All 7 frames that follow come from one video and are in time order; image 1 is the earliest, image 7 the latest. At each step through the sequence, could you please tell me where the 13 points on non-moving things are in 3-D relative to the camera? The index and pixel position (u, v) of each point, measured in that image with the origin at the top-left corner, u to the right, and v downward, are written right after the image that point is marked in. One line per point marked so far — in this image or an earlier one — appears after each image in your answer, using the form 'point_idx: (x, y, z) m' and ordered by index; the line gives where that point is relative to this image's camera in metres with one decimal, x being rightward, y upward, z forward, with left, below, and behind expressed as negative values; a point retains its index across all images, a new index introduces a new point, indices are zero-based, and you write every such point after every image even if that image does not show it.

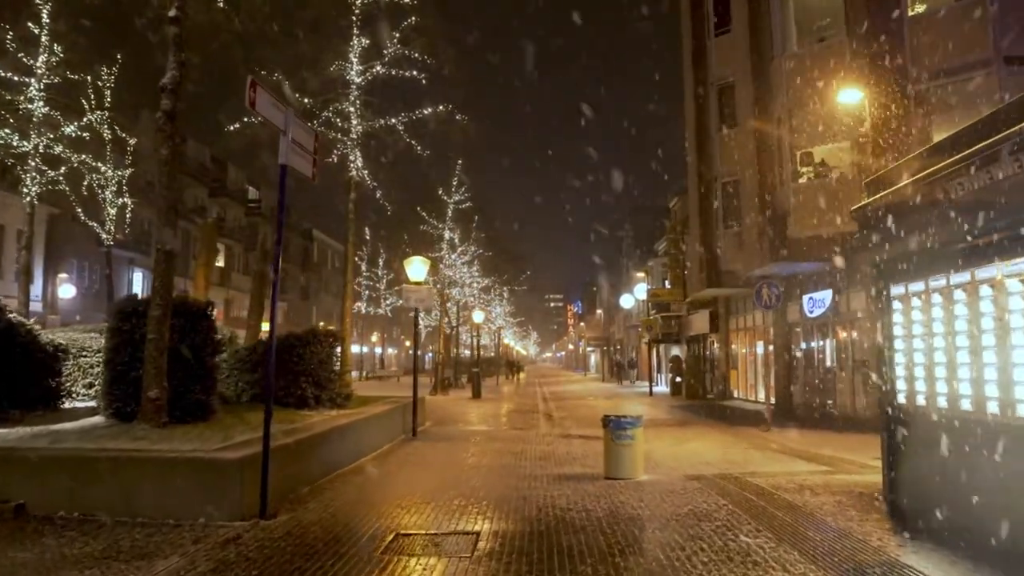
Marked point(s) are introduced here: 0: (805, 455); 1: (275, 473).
0: (+4.7, -2.7, +13.0) m
1: (-2.6, -2.1, +9.1) m
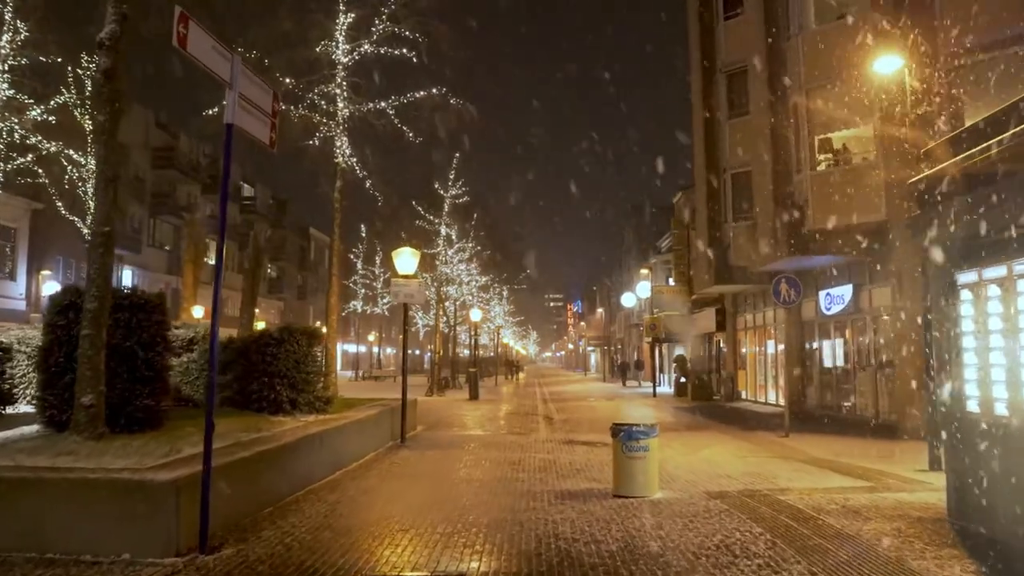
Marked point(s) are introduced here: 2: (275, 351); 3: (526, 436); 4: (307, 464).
0: (+4.7, -2.6, +11.6) m
1: (-2.7, -1.9, +7.7) m
2: (-3.9, -1.0, +13.2) m
3: (+0.3, -3.3, +17.9) m
4: (-2.6, -2.2, +10.3) m
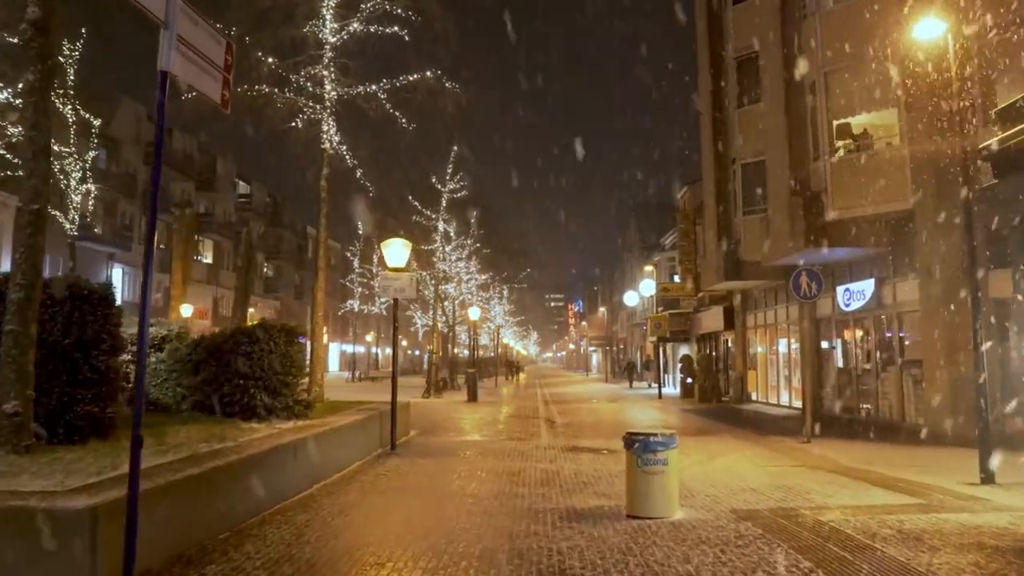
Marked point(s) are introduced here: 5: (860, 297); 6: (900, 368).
0: (+4.6, -2.4, +10.4) m
1: (-2.7, -1.8, +6.5) m
2: (-3.9, -0.9, +12.0) m
3: (+0.3, -3.1, +16.7) m
4: (-2.6, -2.1, +9.0) m
5: (+8.1, -0.2, +19.0) m
6: (+8.3, -1.7, +17.5) m
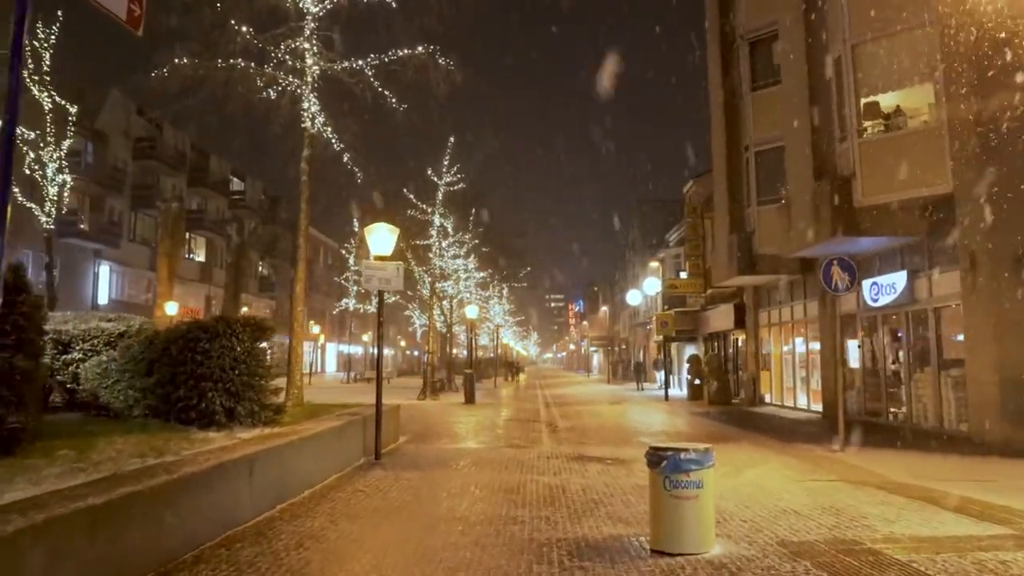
0: (+4.6, -2.3, +8.8) m
1: (-2.7, -1.7, +4.9) m
2: (-3.9, -0.8, +10.4) m
3: (+0.3, -3.0, +15.1) m
4: (-2.6, -1.9, +7.5) m
5: (+8.1, -0.1, +17.4) m
6: (+8.3, -1.6, +15.9) m
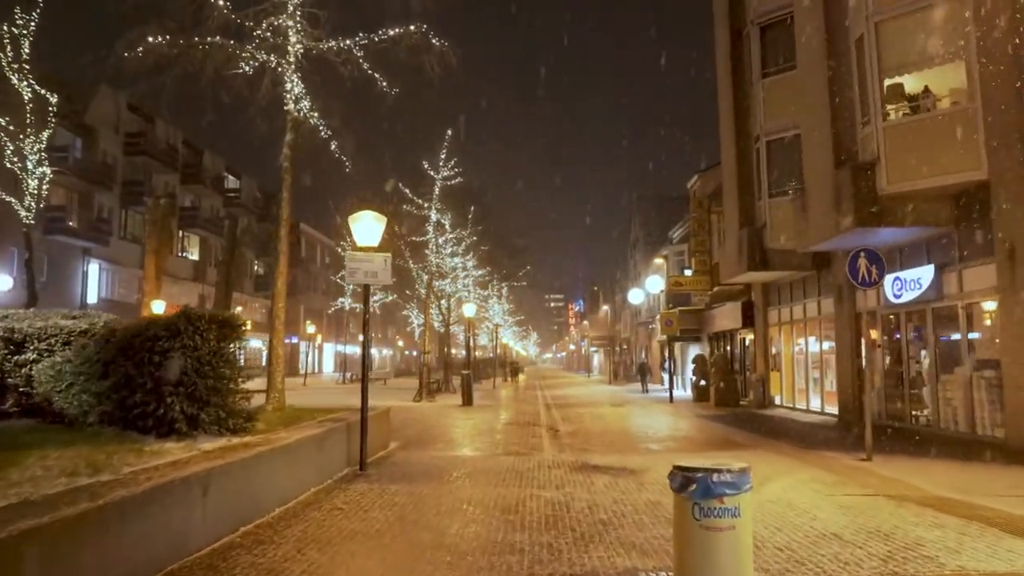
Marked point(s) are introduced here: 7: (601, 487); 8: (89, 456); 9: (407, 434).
0: (+4.6, -2.2, +7.6) m
1: (-2.8, -1.6, +3.7) m
2: (-3.9, -0.7, +9.3) m
3: (+0.3, -2.9, +14.0) m
4: (-2.7, -1.8, +6.3) m
5: (+8.0, 0.0, +16.3) m
6: (+8.3, -1.5, +14.8) m
7: (+1.1, -2.5, +10.3) m
8: (-3.8, -1.5, +7.4) m
9: (-2.3, -3.2, +18.0) m
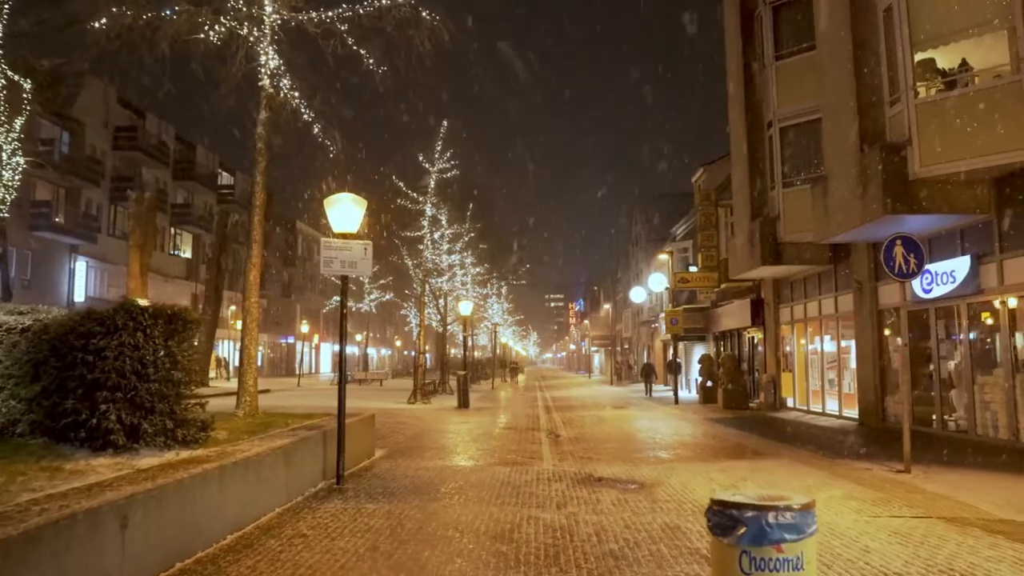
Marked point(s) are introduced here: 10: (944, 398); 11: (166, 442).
0: (+4.5, -2.1, +6.3) m
1: (-2.8, -1.5, +2.4) m
2: (-4.0, -0.6, +7.9) m
3: (+0.2, -2.8, +12.7) m
4: (-2.7, -1.7, +5.0) m
5: (+8.0, +0.2, +14.9) m
6: (+8.2, -1.3, +13.5) m
7: (+1.1, -2.4, +9.0) m
8: (-3.8, -1.4, +6.1) m
9: (-2.4, -3.1, +16.6) m
10: (+8.3, -2.1, +15.8) m
11: (-3.5, -1.6, +8.5) m
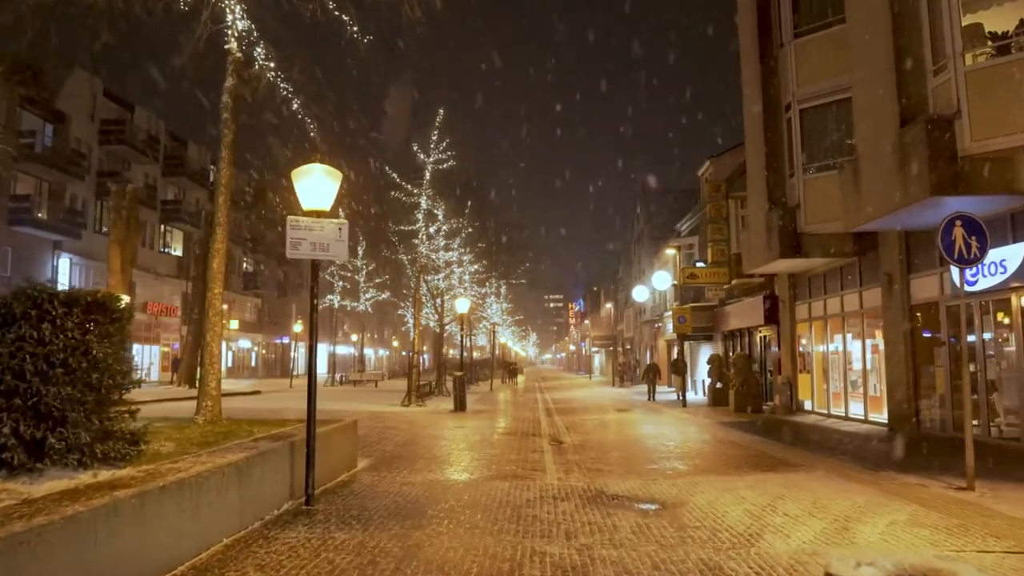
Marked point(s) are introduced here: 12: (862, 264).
0: (+4.5, -1.9, +4.7) m
1: (-2.8, -1.3, +0.8) m
2: (-4.0, -0.4, +6.3) m
3: (+0.2, -2.6, +11.1) m
4: (-2.7, -1.6, +3.4) m
5: (+8.0, +0.3, +13.4) m
6: (+8.2, -1.2, +11.9) m
7: (+1.1, -2.3, +7.4) m
8: (-3.8, -1.2, +4.5) m
9: (-2.4, -3.0, +15.1) m
10: (+8.3, -2.0, +14.2) m
11: (-3.5, -1.4, +6.9) m
12: (+8.2, +0.6, +19.2) m
